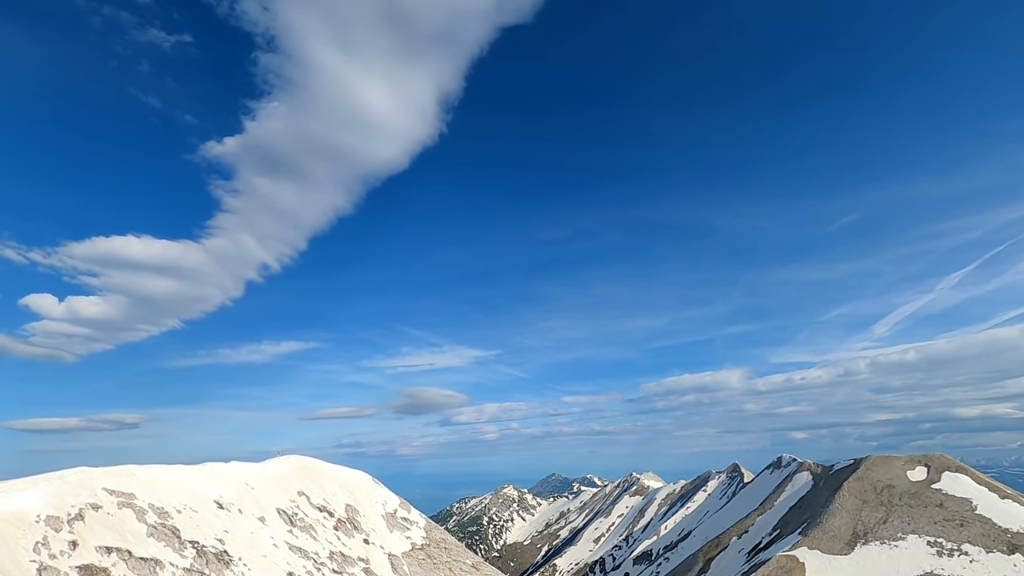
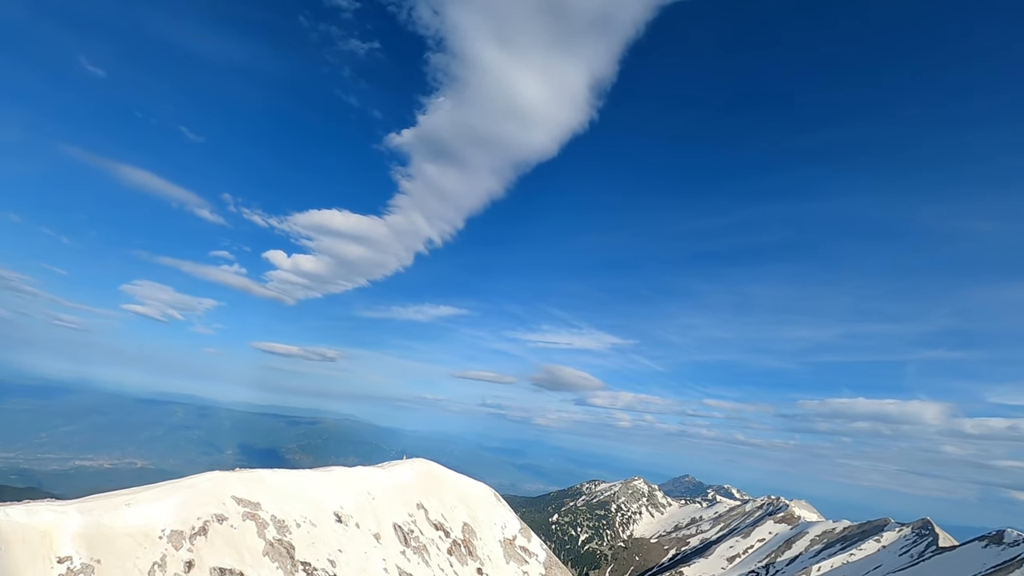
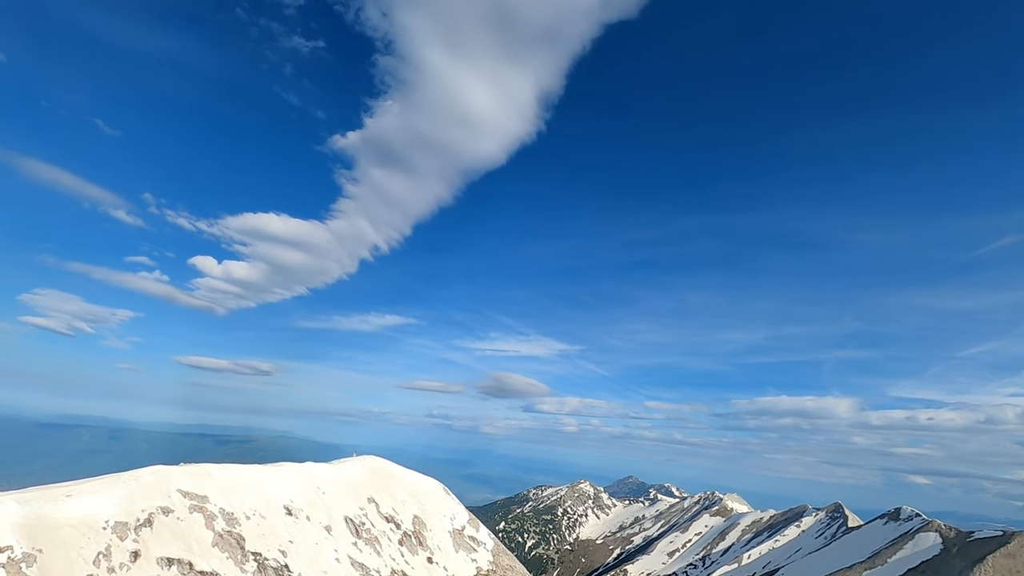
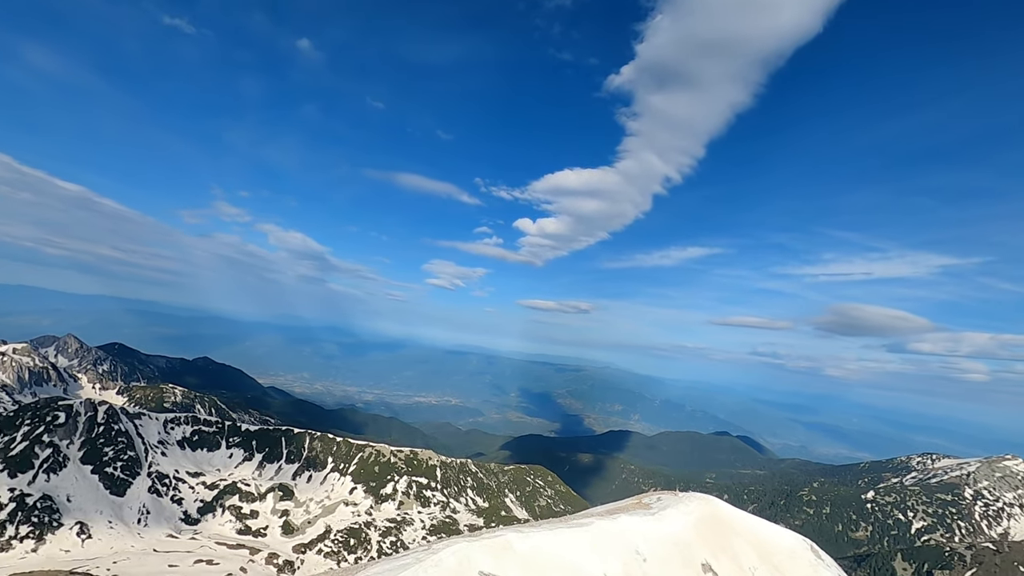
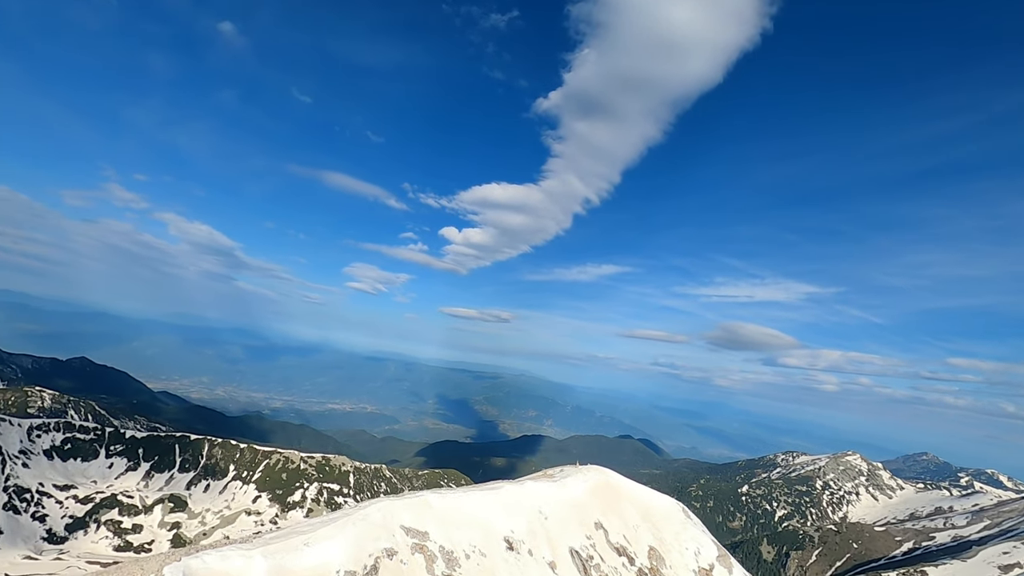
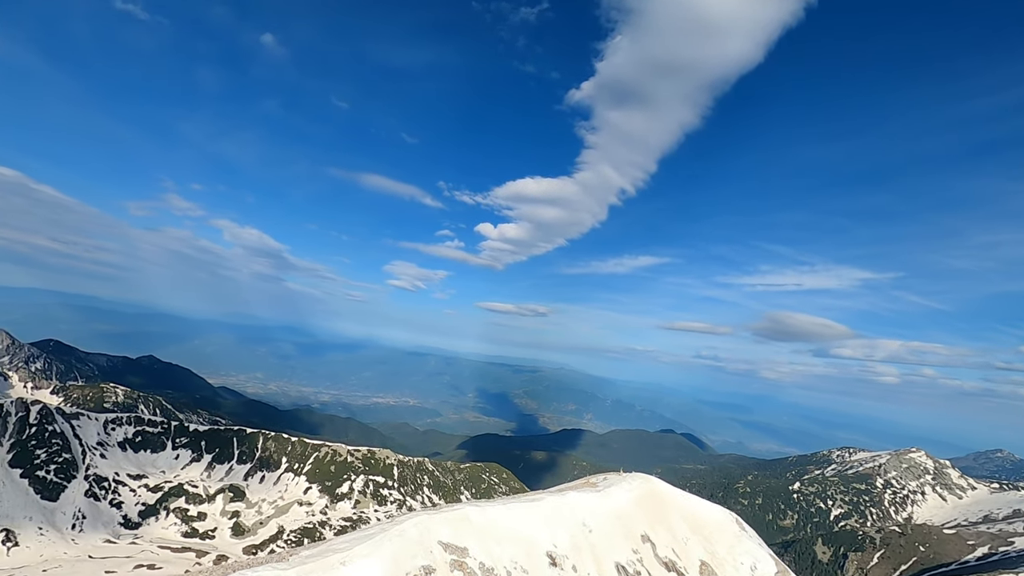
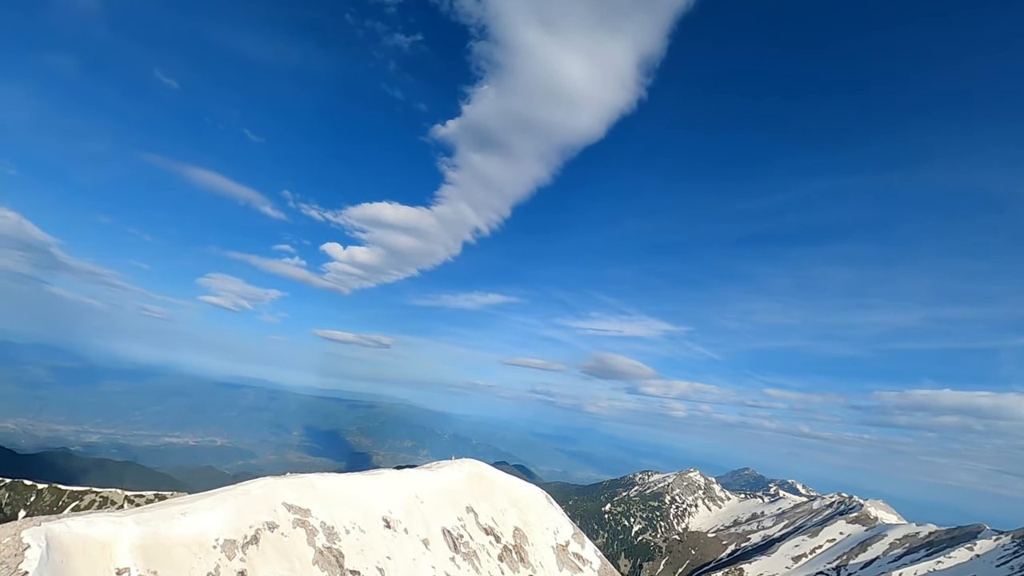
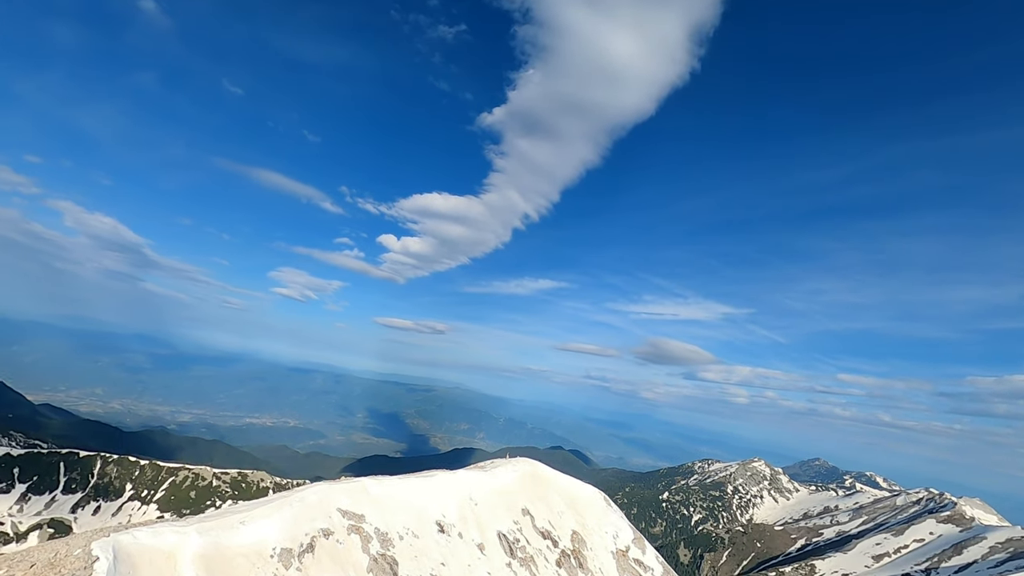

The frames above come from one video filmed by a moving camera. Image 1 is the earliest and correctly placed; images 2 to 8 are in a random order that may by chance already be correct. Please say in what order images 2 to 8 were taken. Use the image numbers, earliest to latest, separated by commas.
3, 2, 7, 8, 5, 6, 4
